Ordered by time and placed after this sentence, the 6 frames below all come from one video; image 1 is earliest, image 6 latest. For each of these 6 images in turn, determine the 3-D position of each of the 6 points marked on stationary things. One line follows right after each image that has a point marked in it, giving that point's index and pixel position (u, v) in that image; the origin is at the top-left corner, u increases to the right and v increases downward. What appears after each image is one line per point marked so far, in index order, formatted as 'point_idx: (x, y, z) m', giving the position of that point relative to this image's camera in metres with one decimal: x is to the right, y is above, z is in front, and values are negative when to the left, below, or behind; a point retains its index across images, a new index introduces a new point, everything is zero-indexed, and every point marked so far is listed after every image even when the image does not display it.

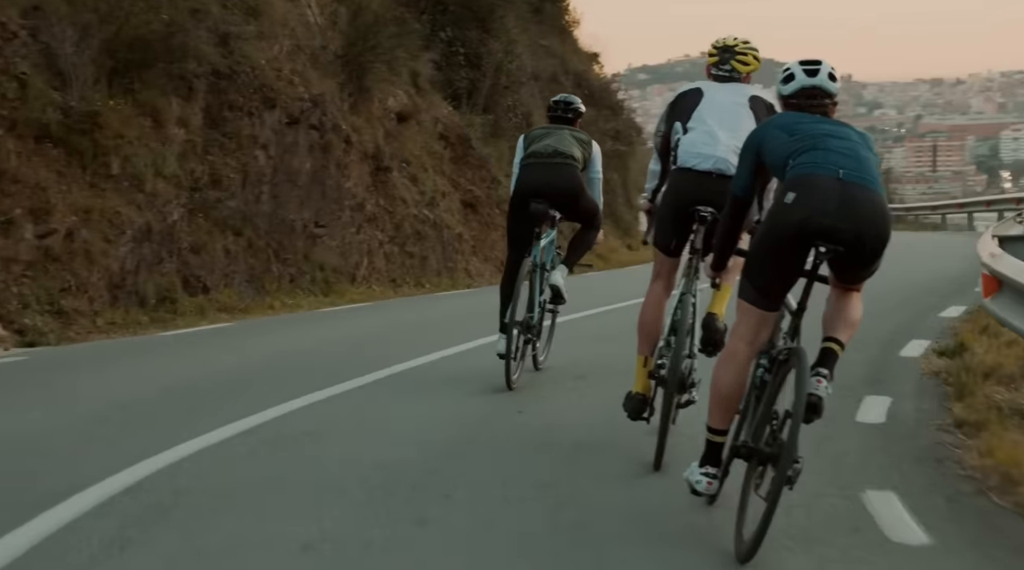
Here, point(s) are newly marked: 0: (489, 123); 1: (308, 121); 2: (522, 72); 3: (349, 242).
0: (-0.2, +2.1, +16.0) m
1: (-1.9, +1.6, +11.7) m
2: (+0.2, +2.9, +17.0) m
3: (-1.5, +0.4, +11.9) m
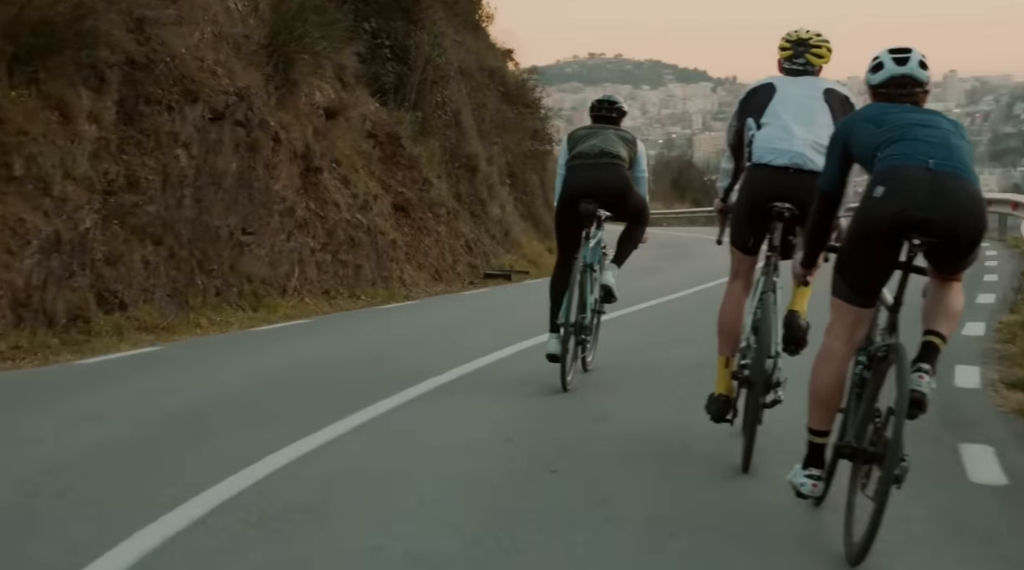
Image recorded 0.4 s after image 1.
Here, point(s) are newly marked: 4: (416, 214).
0: (-1.1, +2.0, +15.2) m
1: (-2.4, +1.5, +10.7) m
2: (-0.8, +2.8, +16.2) m
3: (-2.1, +0.3, +10.9) m
4: (-1.0, +0.8, +14.2) m
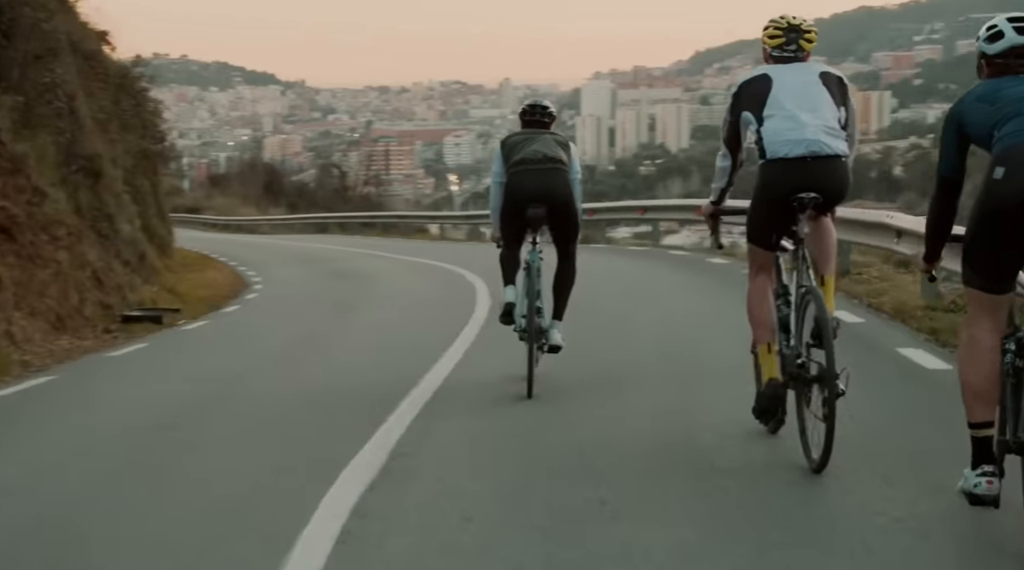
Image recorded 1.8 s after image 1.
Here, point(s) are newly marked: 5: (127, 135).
0: (-4.7, +1.7, +11.5) m
1: (-4.4, +1.1, +6.9) m
2: (-4.7, +2.5, +12.6) m
3: (-4.1, -0.1, +7.2) m
4: (-4.2, +0.4, +10.6) m
5: (-5.8, +2.3, +18.6) m
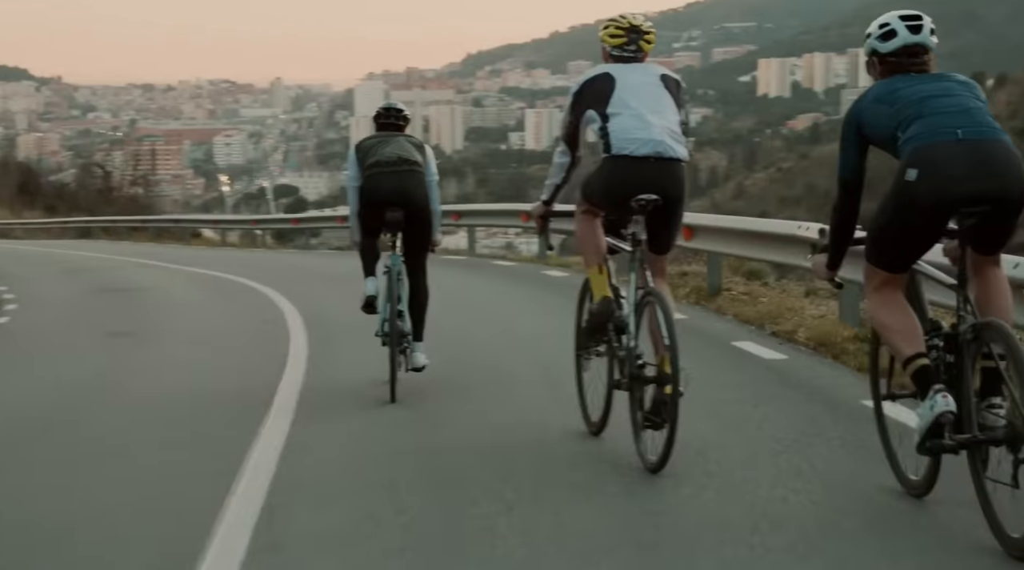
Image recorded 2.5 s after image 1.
0: (-6.2, +1.5, +9.4) m
1: (-5.1, +0.9, +4.8) m
2: (-6.5, +2.3, +10.4) m
3: (-4.9, -0.2, +5.2) m
4: (-5.6, +0.2, +8.6) m
5: (-8.6, +2.0, +16.1) m
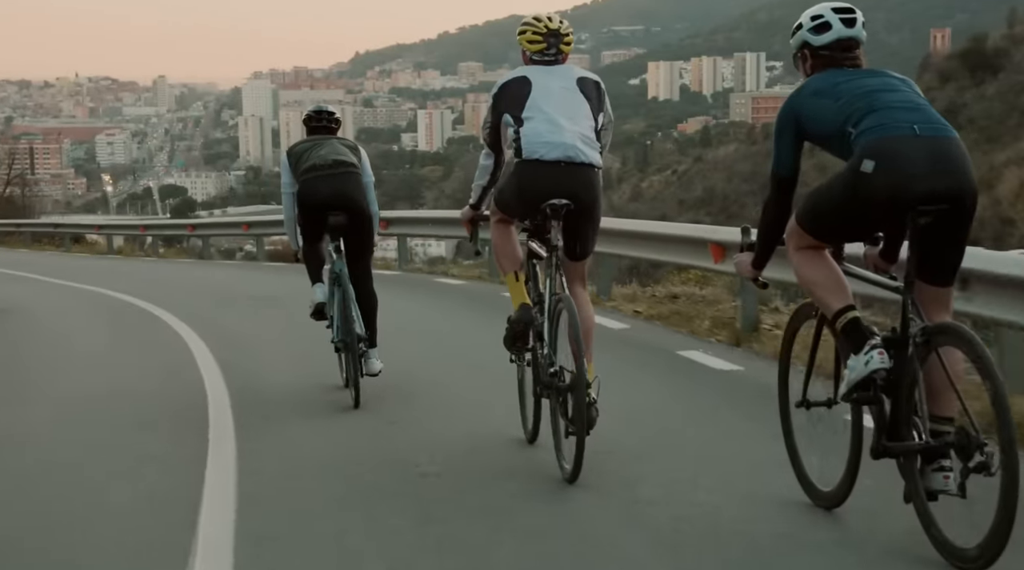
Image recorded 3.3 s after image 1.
0: (-6.6, +1.3, +8.1) m
1: (-5.2, +0.8, +3.7) m
2: (-7.0, +2.1, +9.0) m
3: (-4.9, -0.4, +4.0) m
4: (-6.0, +0.1, +7.3) m
5: (-9.6, +1.9, +14.6) m
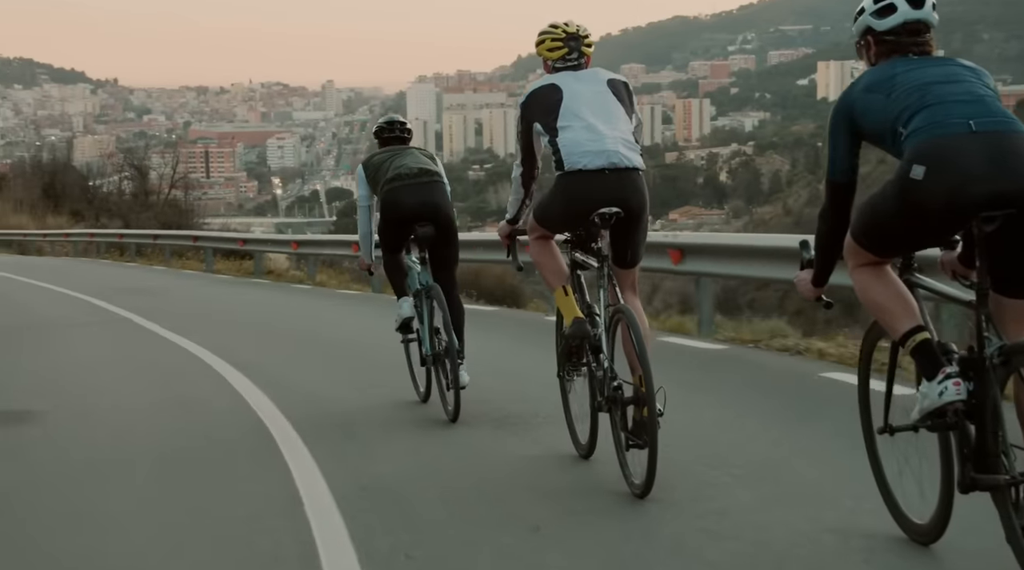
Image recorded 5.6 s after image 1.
0: (-7.5, +1.2, +7.8) m
1: (-6.6, +0.6, +3.3) m
2: (-7.6, +2.0, +8.8) m
3: (-6.3, -0.5, +3.6) m
4: (-6.9, -0.1, +7.0) m
5: (-9.5, +1.8, +14.7) m
